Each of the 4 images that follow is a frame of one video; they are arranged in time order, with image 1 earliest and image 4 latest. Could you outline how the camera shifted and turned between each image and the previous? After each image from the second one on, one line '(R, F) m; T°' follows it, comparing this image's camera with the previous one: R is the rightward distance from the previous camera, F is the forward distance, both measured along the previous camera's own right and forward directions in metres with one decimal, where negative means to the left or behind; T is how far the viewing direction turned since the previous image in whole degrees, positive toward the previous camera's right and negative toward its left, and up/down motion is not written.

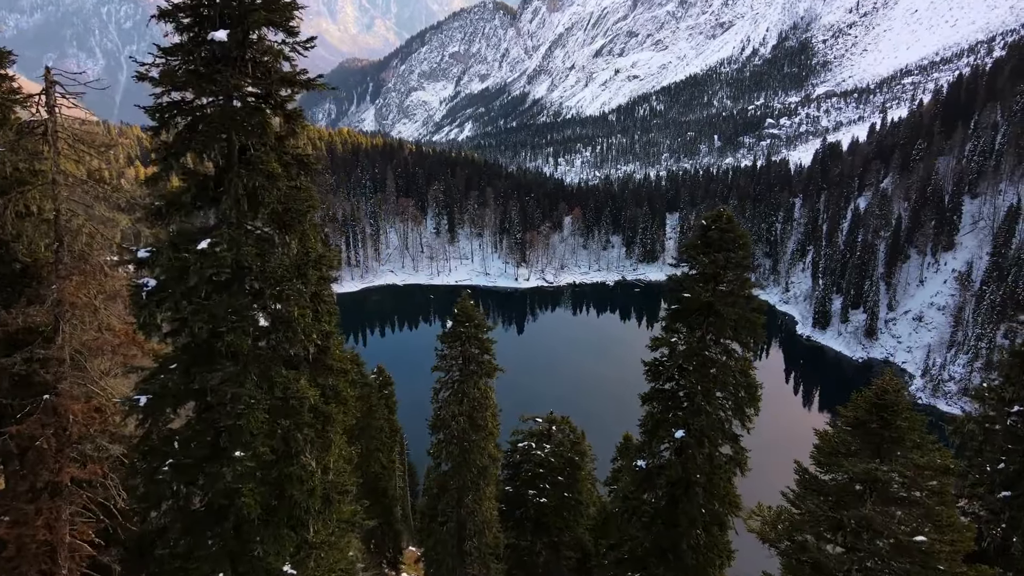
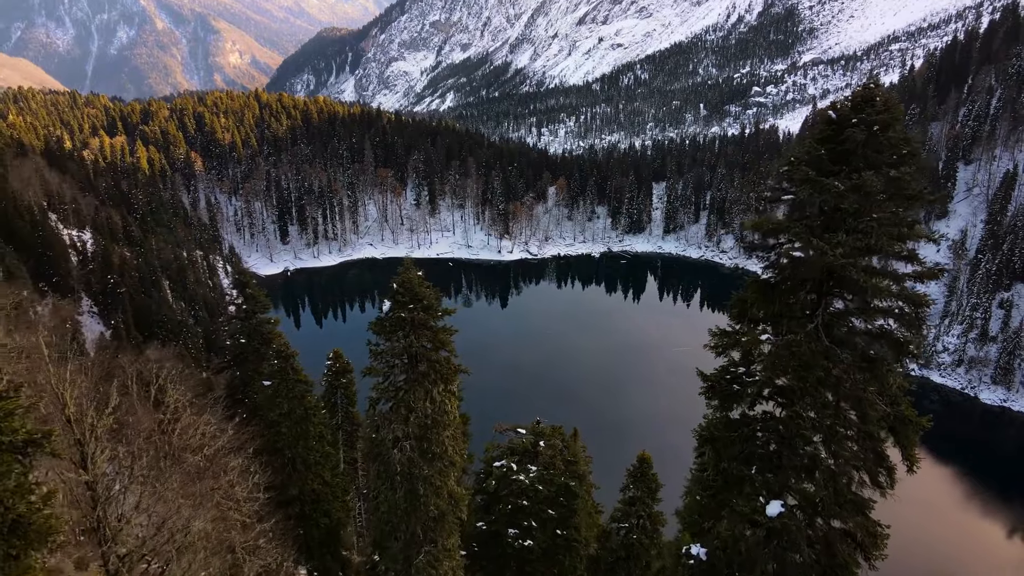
(+0.5, +6.7) m; +2°
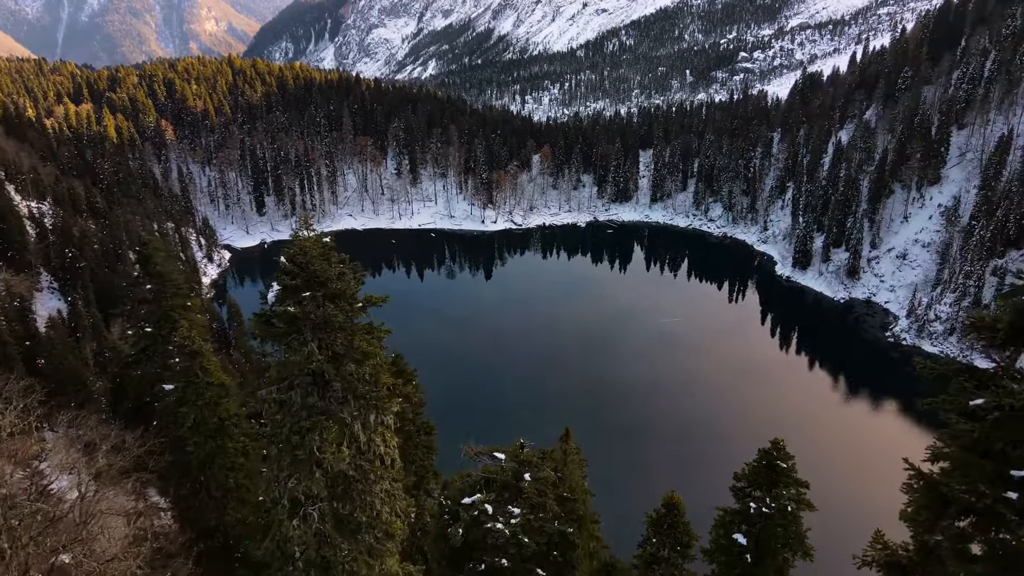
(+0.3, +5.3) m; +2°
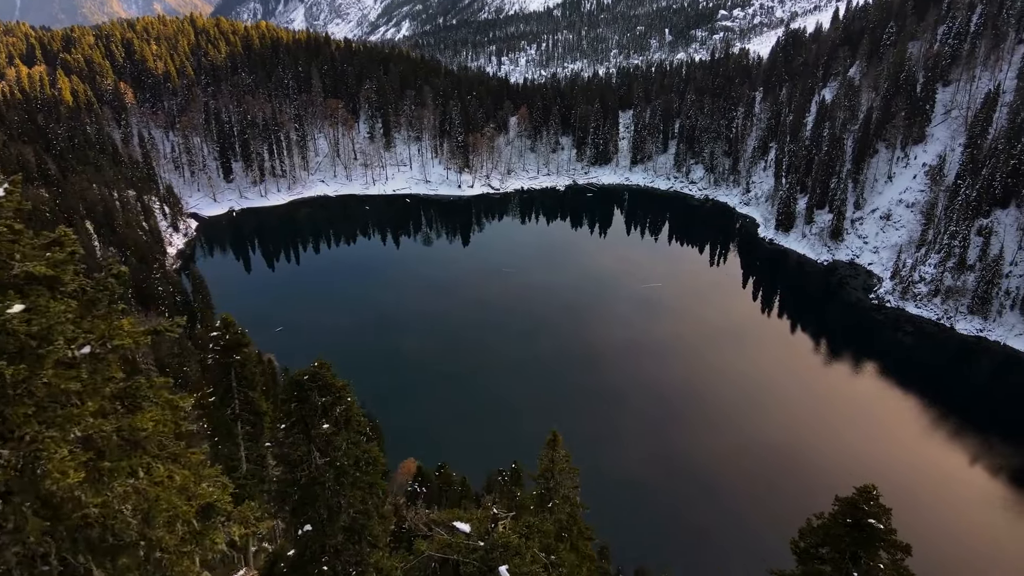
(+0.3, +5.0) m; +2°
